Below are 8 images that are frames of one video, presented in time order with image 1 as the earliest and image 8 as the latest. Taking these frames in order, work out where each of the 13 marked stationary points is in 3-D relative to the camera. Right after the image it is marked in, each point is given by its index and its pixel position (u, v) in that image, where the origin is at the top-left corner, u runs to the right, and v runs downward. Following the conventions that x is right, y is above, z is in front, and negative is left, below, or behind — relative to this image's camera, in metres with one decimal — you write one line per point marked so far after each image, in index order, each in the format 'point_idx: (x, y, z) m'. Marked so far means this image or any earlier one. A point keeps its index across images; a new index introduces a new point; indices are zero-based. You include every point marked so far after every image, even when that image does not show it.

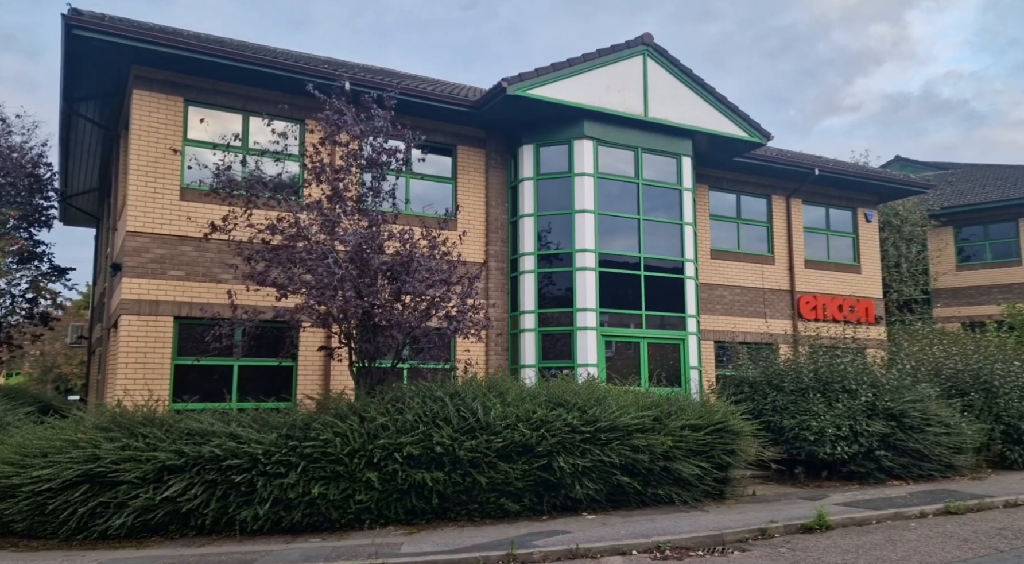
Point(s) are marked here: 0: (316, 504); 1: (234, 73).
0: (-2.1, -2.3, +8.6) m
1: (-4.2, +3.2, +12.5) m
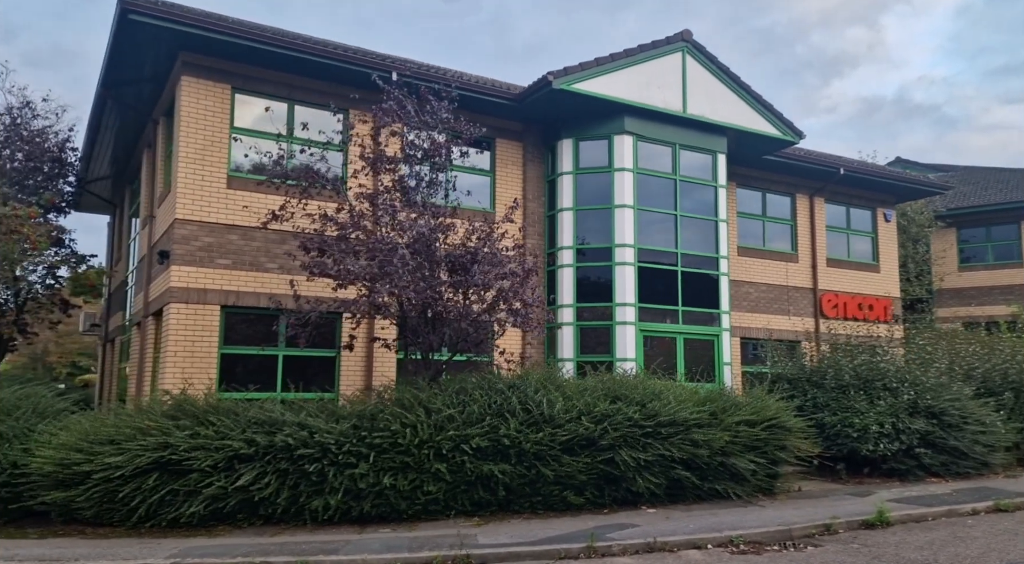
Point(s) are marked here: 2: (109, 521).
0: (-1.3, -2.2, +8.6) m
1: (-3.5, +3.4, +12.5) m
2: (-4.3, -2.5, +8.7) m
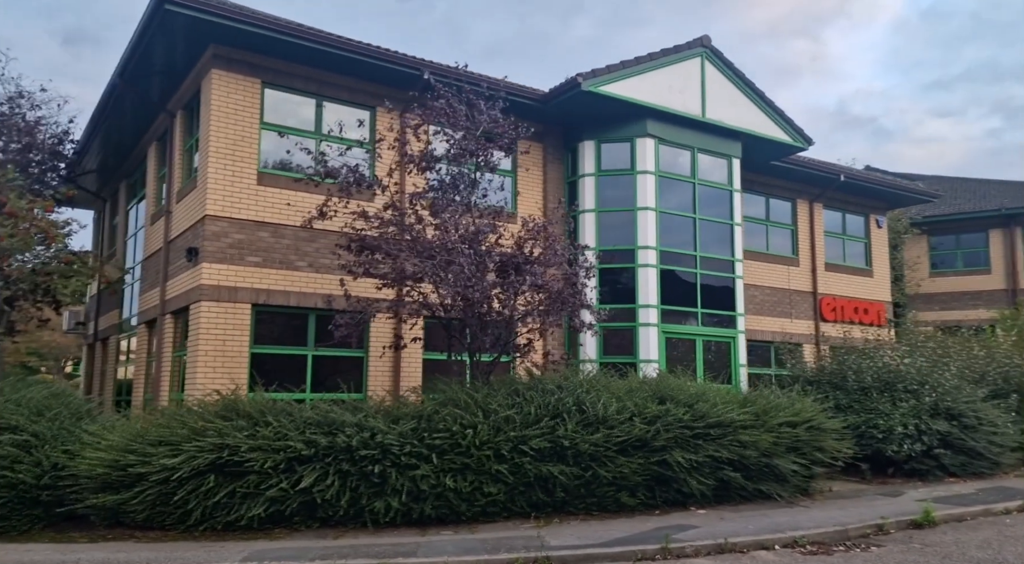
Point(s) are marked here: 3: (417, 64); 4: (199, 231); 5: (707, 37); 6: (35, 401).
0: (-0.7, -2.2, +8.5) m
1: (-3.0, +3.4, +12.3) m
2: (-3.6, -2.5, +8.4) m
3: (-1.5, +3.4, +12.7) m
4: (-4.4, +0.7, +11.5) m
5: (+3.7, +4.6, +15.5) m
6: (-5.6, -1.4, +9.5) m
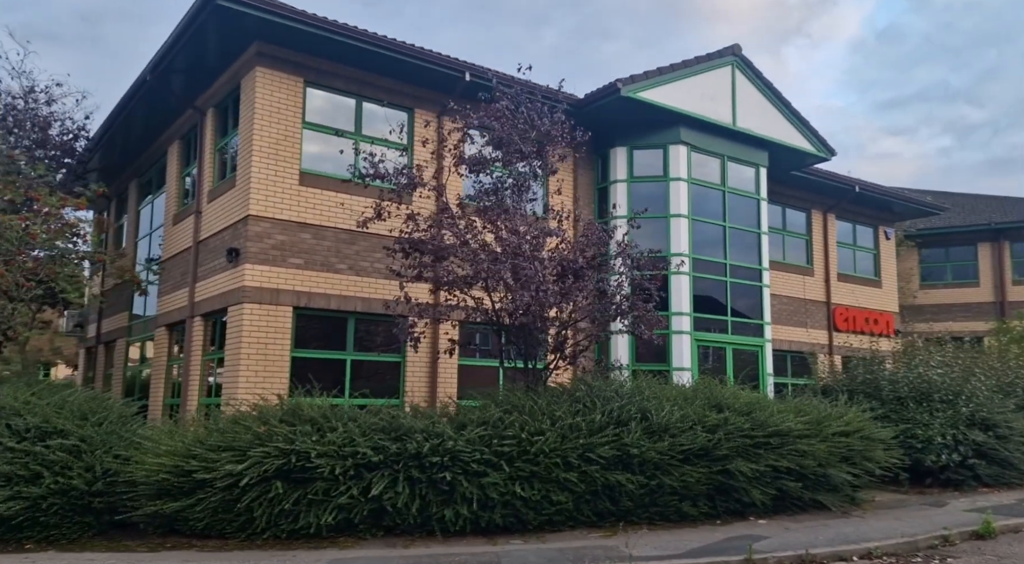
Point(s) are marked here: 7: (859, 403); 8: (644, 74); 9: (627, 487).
0: (0.0, -2.3, +8.4) m
1: (-2.3, +3.3, +12.1) m
2: (-2.9, -2.5, +8.2) m
3: (-0.8, +3.3, +12.5) m
4: (-3.7, +0.7, +11.3) m
5: (+4.3, +4.4, +15.5) m
6: (-4.9, -1.4, +9.2) m
7: (+5.3, -1.8, +12.5) m
8: (+2.2, +3.5, +13.8) m
9: (+1.2, -2.2, +8.7) m
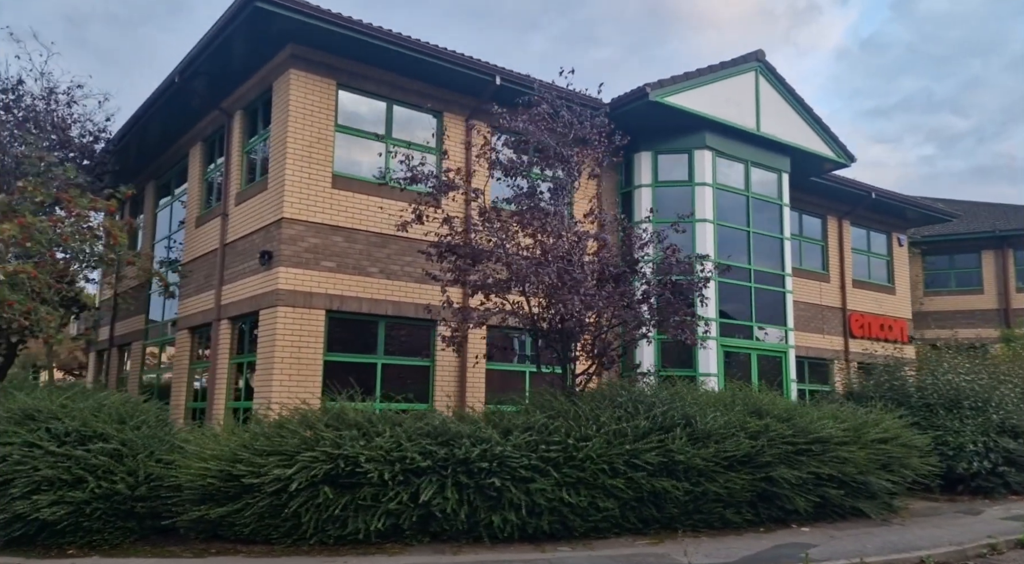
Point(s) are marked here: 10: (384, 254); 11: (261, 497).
0: (+0.5, -2.3, +8.3) m
1: (-1.8, +3.3, +12.0) m
2: (-2.4, -2.5, +8.1) m
3: (-0.3, +3.2, +12.5) m
4: (-3.2, +0.7, +11.2) m
5: (+4.7, +4.3, +15.5) m
6: (-4.4, -1.4, +9.1) m
7: (+5.8, -1.9, +12.5) m
8: (+2.7, +3.4, +13.8) m
9: (+1.7, -2.2, +8.6) m
10: (-1.9, +0.4, +11.9) m
11: (-2.4, -2.1, +7.9) m
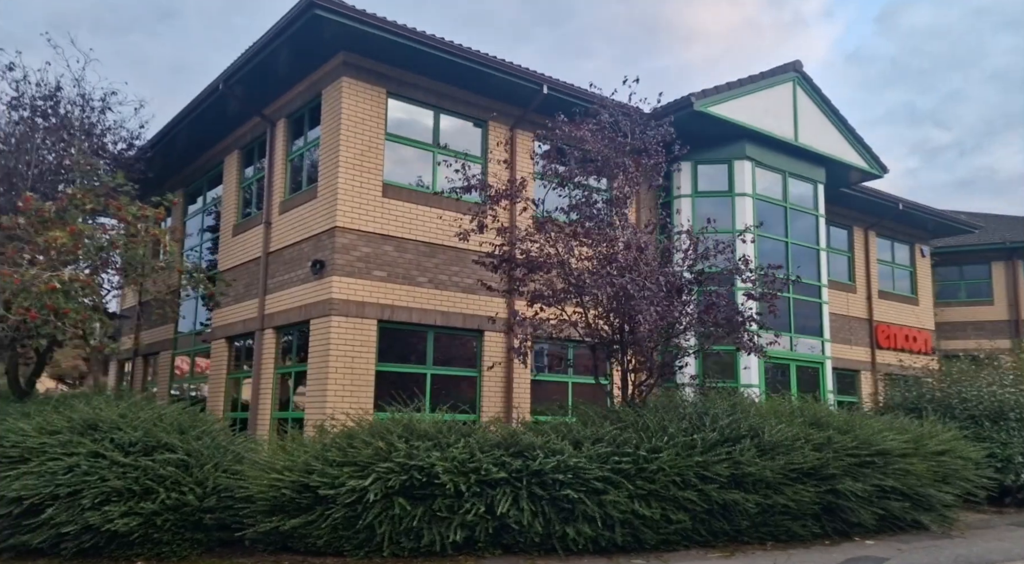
0: (+1.2, -2.4, +8.2) m
1: (-1.1, +3.1, +12.0) m
2: (-1.7, -2.6, +8.0) m
3: (+0.4, +3.1, +12.5) m
4: (-2.5, +0.5, +11.1) m
5: (+5.4, +4.1, +15.5) m
6: (-3.7, -1.5, +9.0) m
7: (+6.5, -2.1, +12.5) m
8: (+3.4, +3.2, +13.8) m
9: (+2.4, -2.4, +8.6) m
10: (-1.1, +0.3, +11.9) m
11: (-1.7, -2.2, +7.8) m
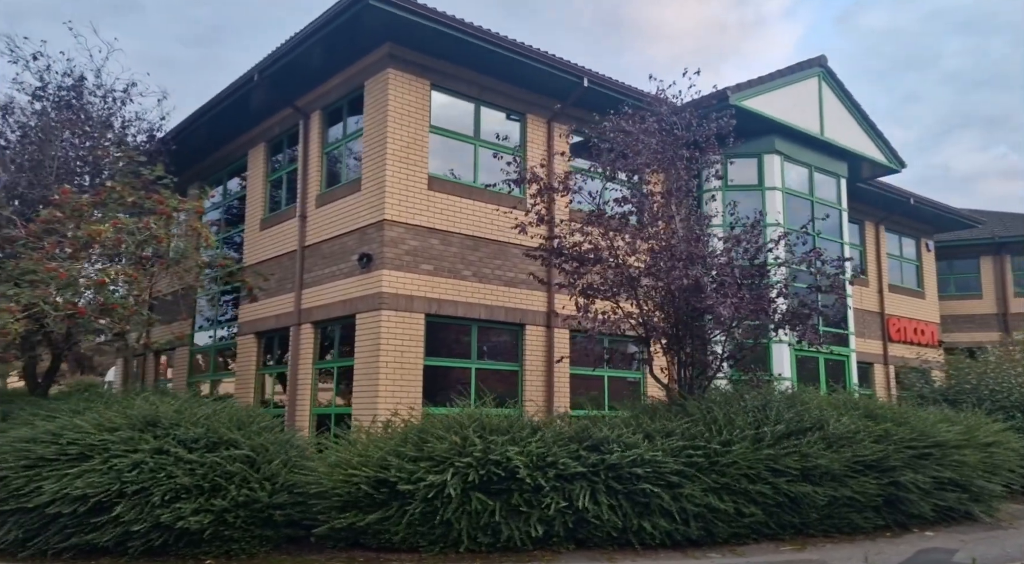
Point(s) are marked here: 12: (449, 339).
0: (+2.0, -2.4, +8.2) m
1: (-0.5, +3.2, +11.9) m
2: (-1.0, -2.6, +7.9) m
3: (+1.0, +3.2, +12.4) m
4: (-1.9, +0.6, +11.0) m
5: (+6.0, +4.3, +15.6) m
6: (-2.9, -1.4, +8.9) m
7: (+7.1, -2.0, +12.6) m
8: (+4.0, +3.3, +13.9) m
9: (+3.2, -2.3, +8.6) m
10: (-0.5, +0.4, +11.8) m
11: (-0.9, -2.1, +7.7) m
12: (-0.9, -0.8, +11.4) m
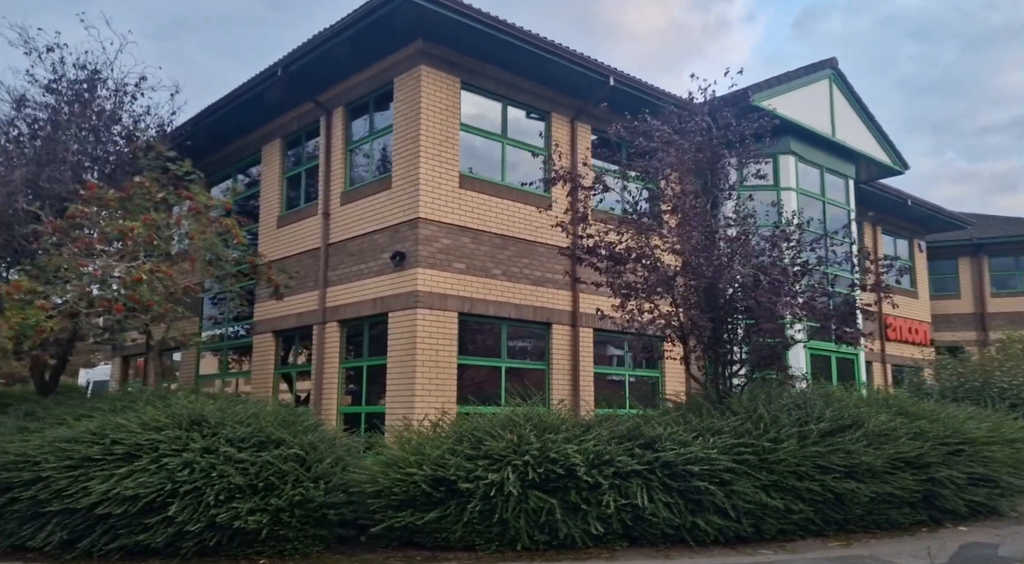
0: (+2.5, -2.4, +8.3) m
1: (0.0, +3.3, +11.9) m
2: (-0.4, -2.5, +7.9) m
3: (+1.4, +3.2, +12.5) m
4: (-1.4, +0.6, +11.0) m
5: (+6.3, +4.3, +15.8) m
6: (-2.4, -1.4, +8.8) m
7: (+7.5, -2.0, +12.9) m
8: (+4.3, +3.4, +14.0) m
9: (+3.7, -2.3, +8.8) m
10: (-0.1, +0.4, +11.8) m
11: (-0.4, -2.1, +7.7) m
12: (-0.4, -0.8, +11.4) m
